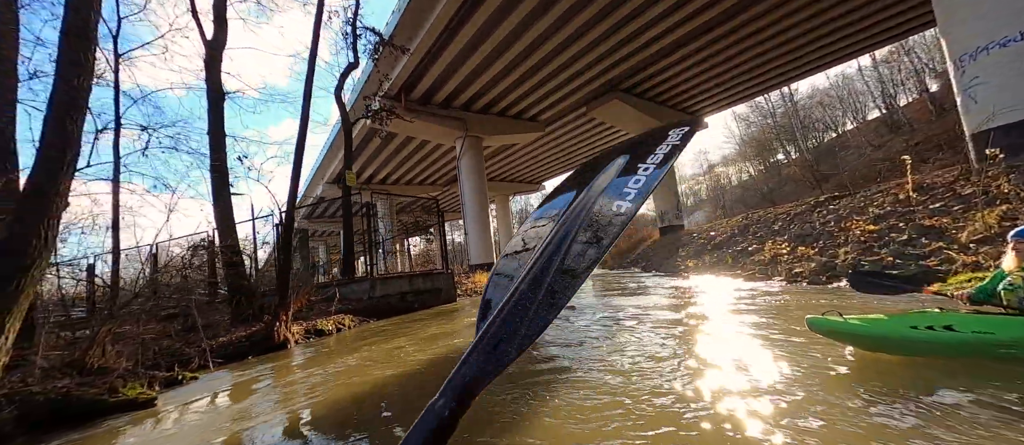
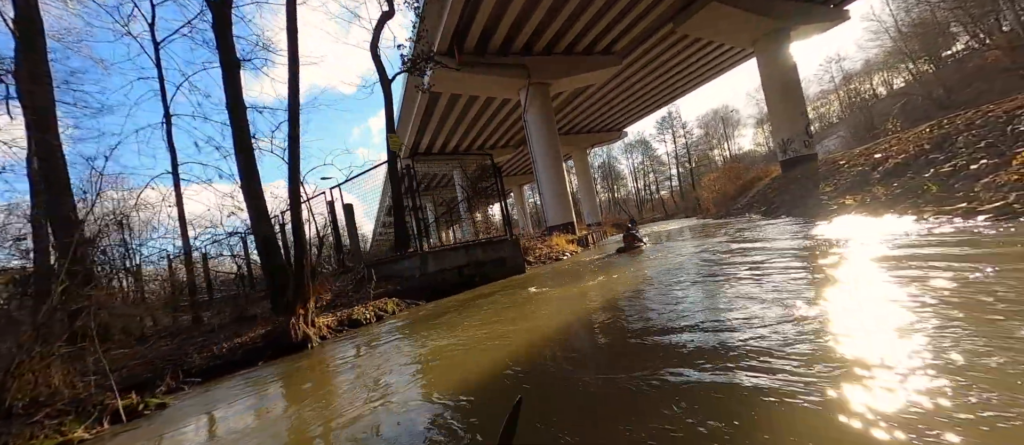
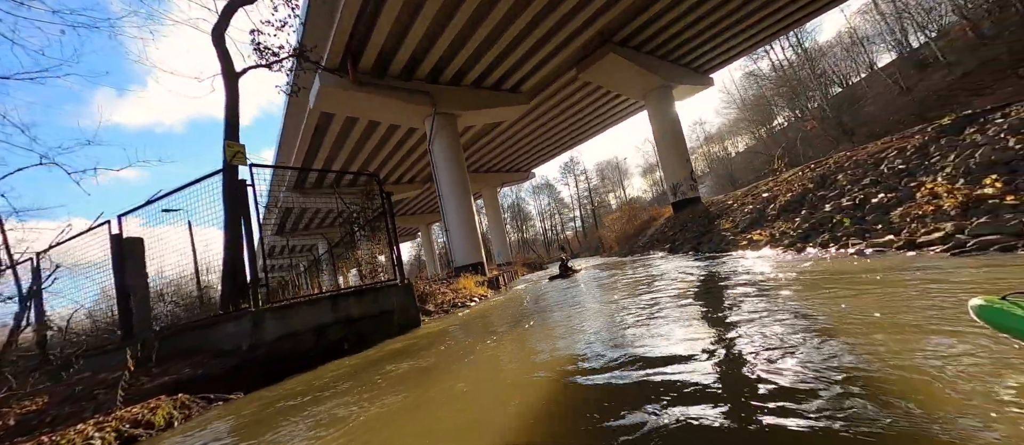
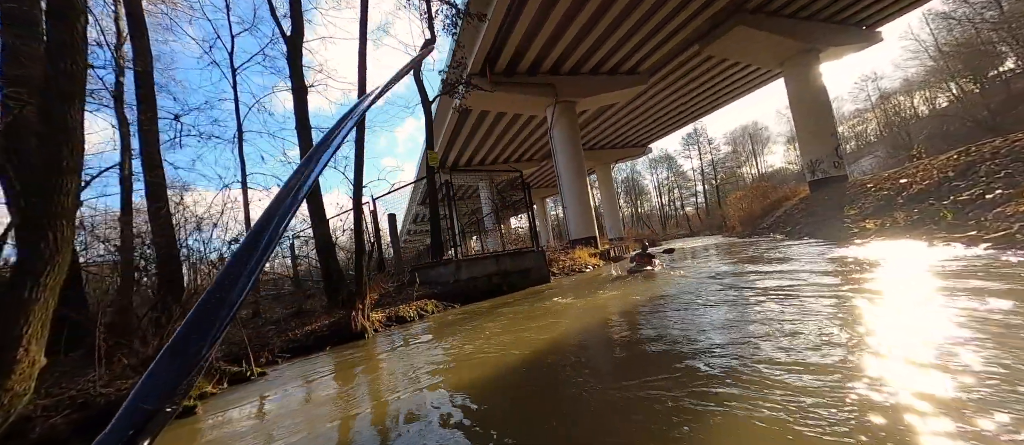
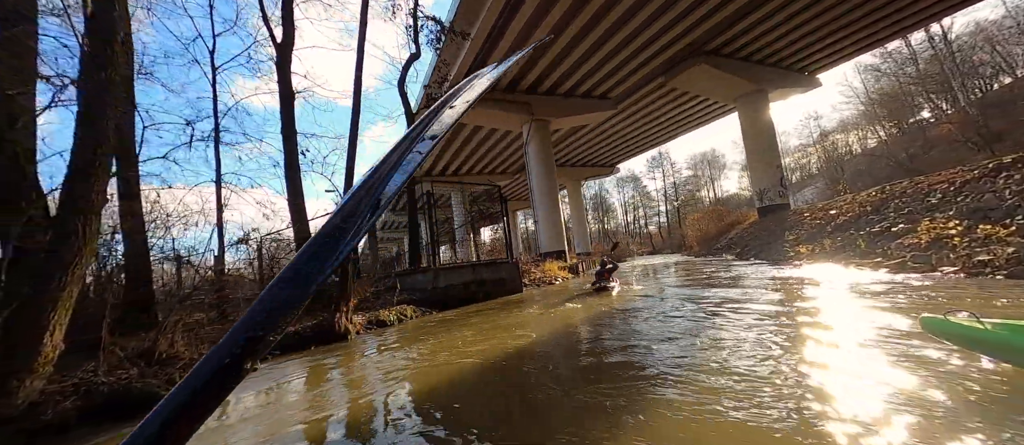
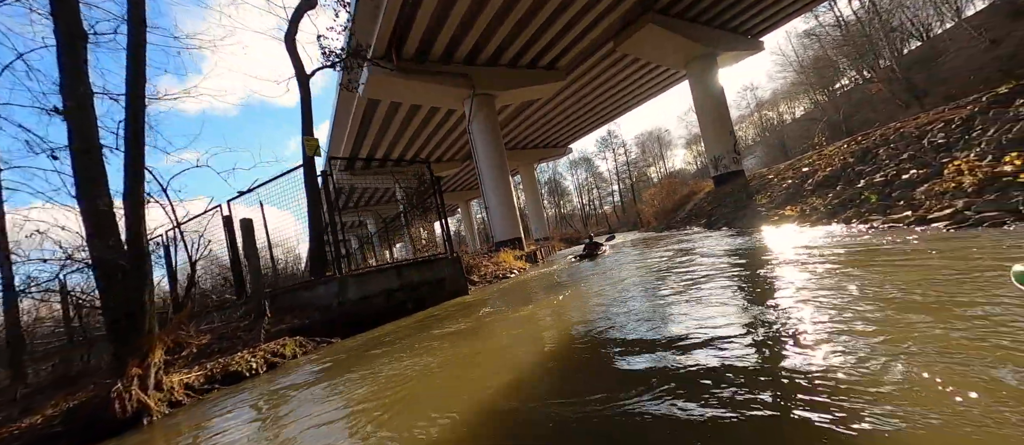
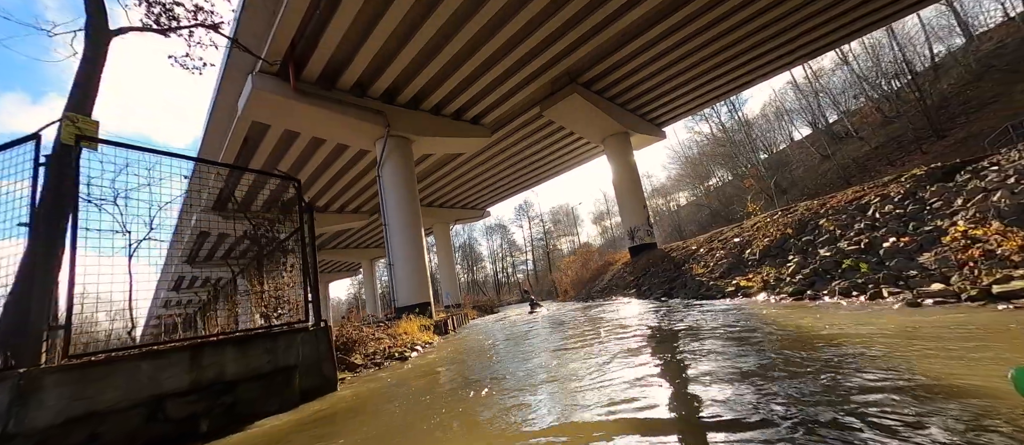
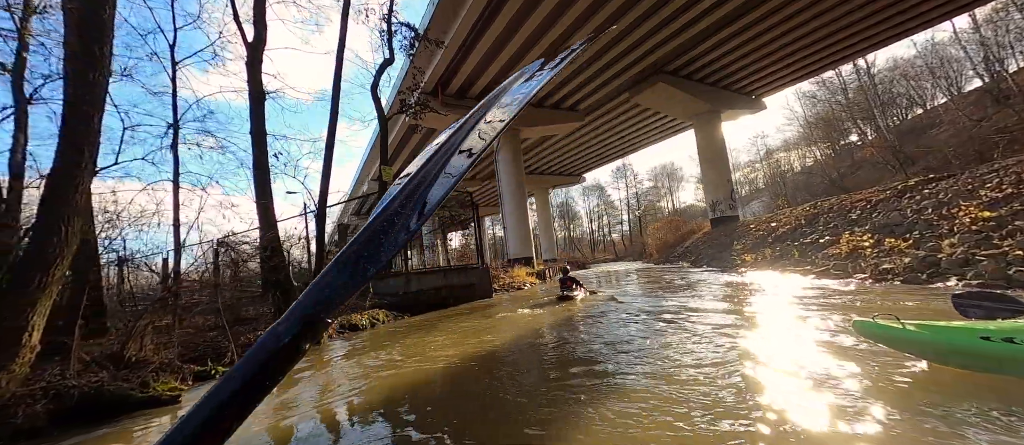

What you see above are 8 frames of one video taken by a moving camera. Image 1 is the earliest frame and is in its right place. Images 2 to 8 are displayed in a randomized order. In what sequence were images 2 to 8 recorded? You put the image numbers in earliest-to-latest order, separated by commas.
8, 5, 4, 2, 6, 3, 7
